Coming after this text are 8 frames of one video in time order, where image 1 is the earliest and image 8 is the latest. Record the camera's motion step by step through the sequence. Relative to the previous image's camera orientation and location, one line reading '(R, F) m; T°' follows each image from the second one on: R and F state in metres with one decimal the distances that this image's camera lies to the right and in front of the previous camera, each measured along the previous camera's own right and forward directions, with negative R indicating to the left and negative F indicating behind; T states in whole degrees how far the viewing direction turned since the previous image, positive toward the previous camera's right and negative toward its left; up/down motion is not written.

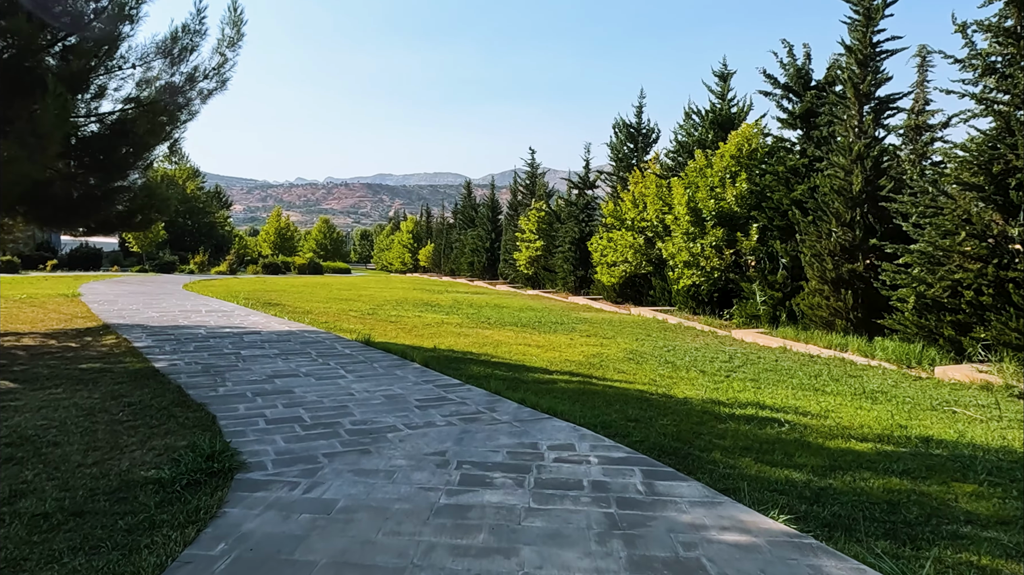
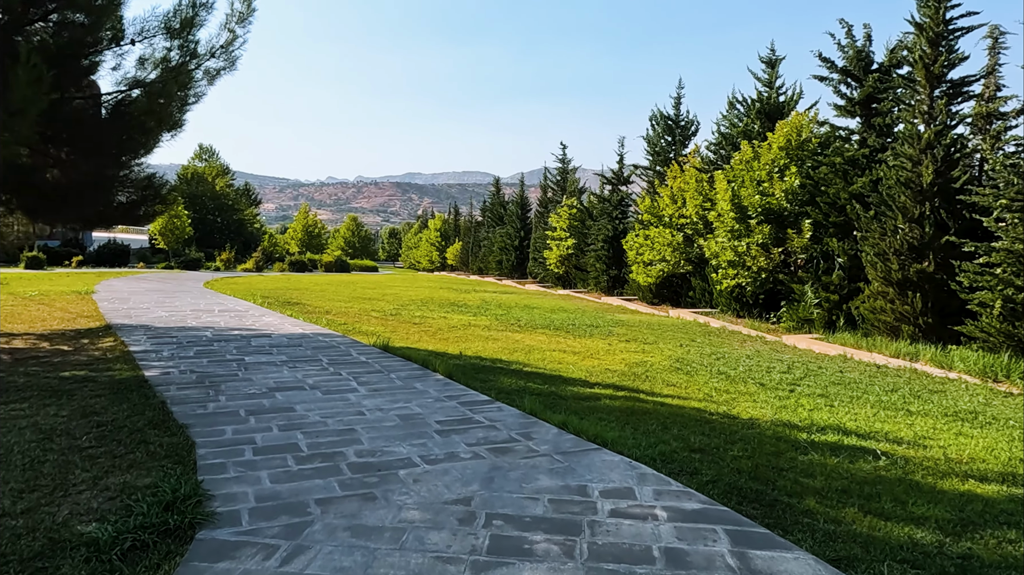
(-0.1, +0.8) m; -2°
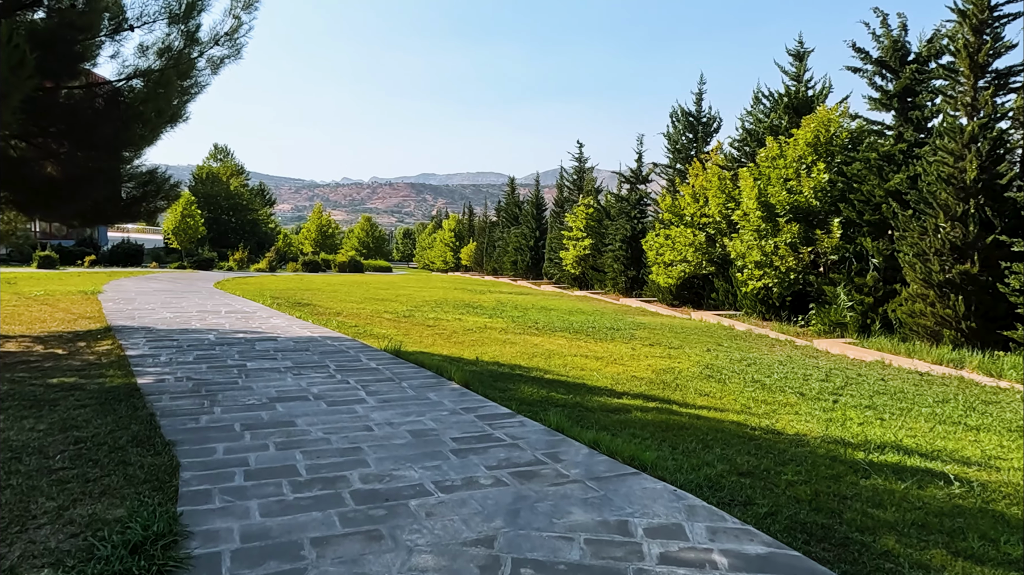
(-0.1, +0.4) m; -1°
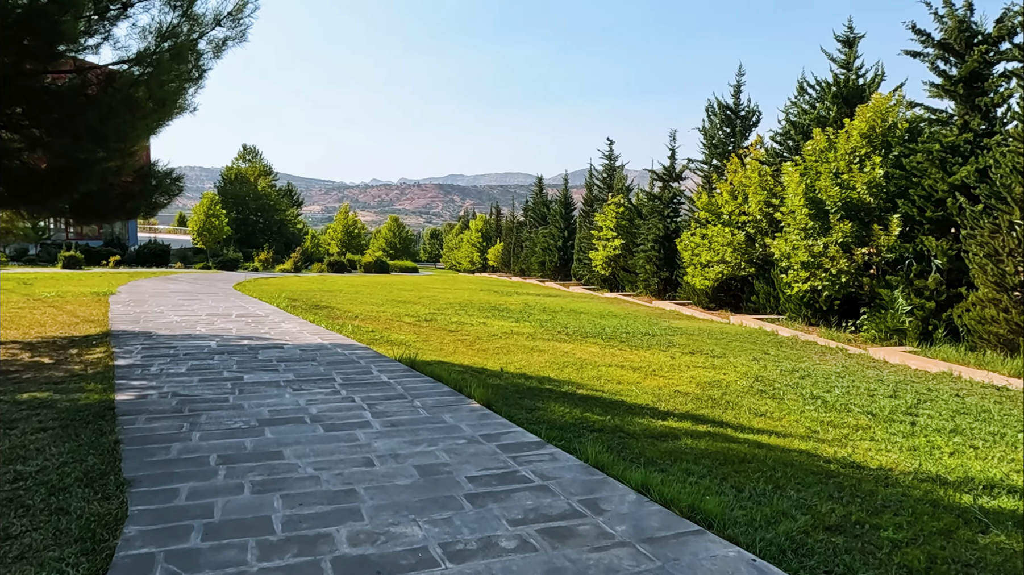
(0.0, +0.7) m; -2°
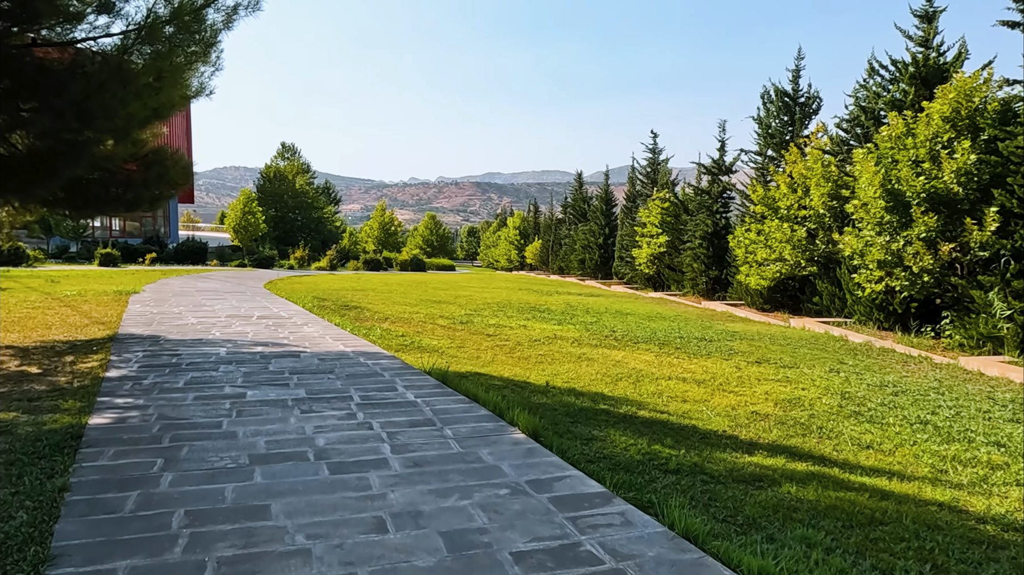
(-0.1, +0.8) m; -3°
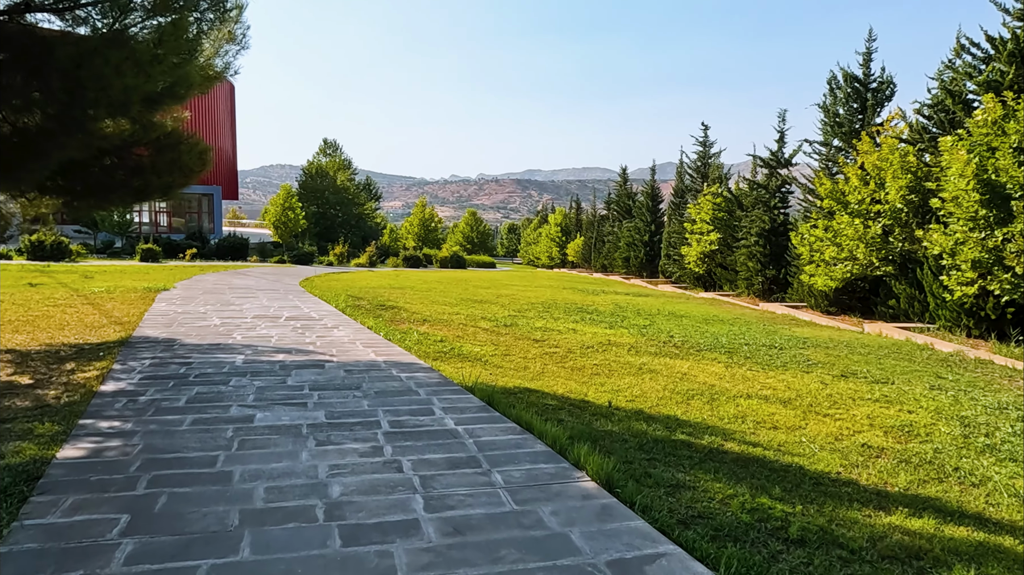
(-0.1, +0.8) m; -3°
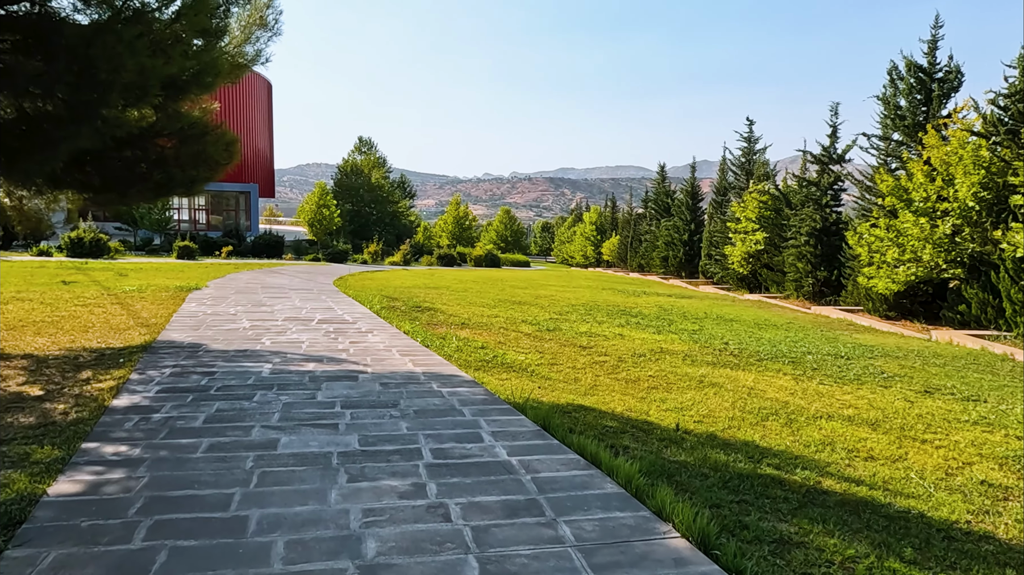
(-0.1, +0.5) m; -3°
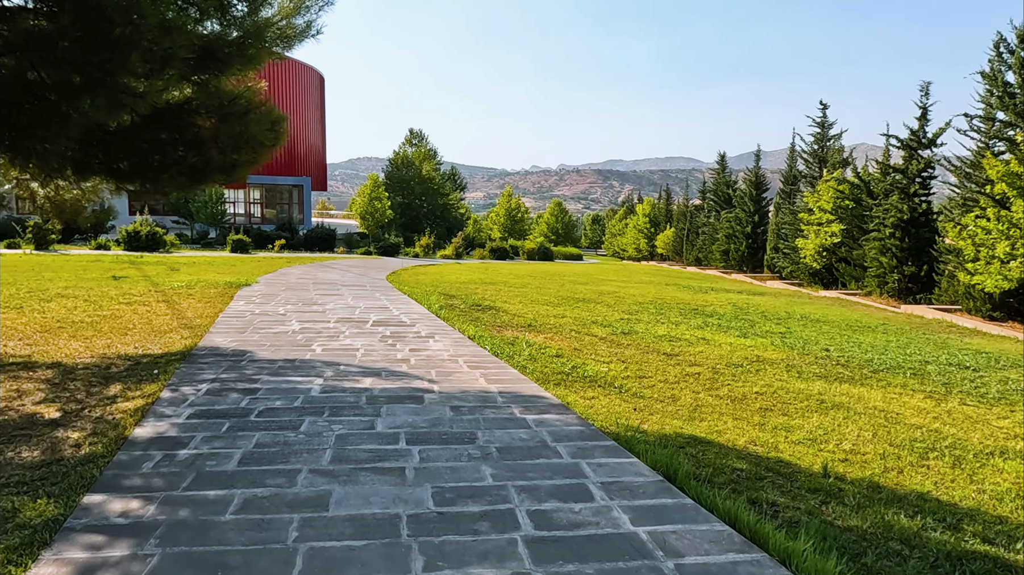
(-0.3, +0.8) m; -4°
